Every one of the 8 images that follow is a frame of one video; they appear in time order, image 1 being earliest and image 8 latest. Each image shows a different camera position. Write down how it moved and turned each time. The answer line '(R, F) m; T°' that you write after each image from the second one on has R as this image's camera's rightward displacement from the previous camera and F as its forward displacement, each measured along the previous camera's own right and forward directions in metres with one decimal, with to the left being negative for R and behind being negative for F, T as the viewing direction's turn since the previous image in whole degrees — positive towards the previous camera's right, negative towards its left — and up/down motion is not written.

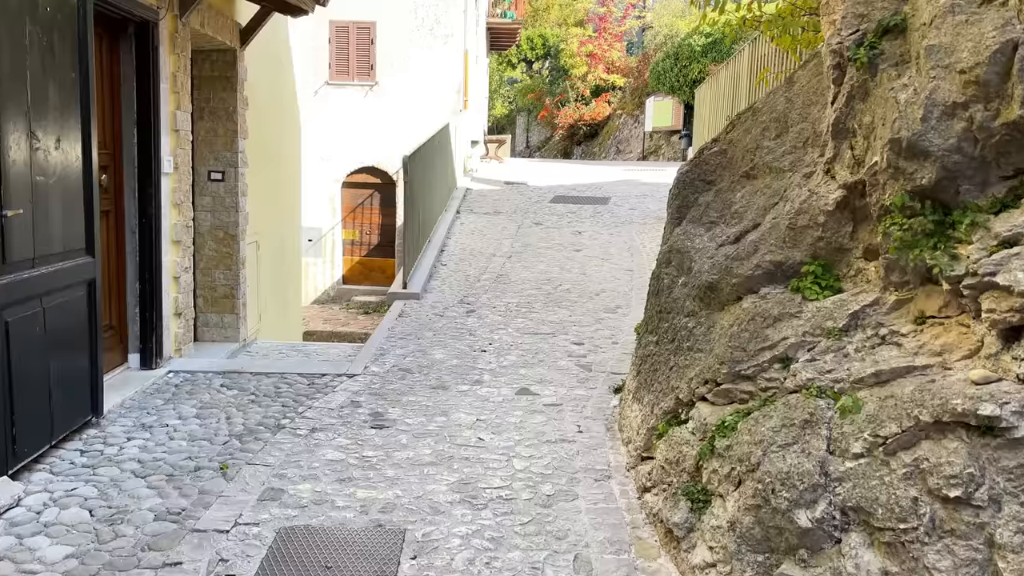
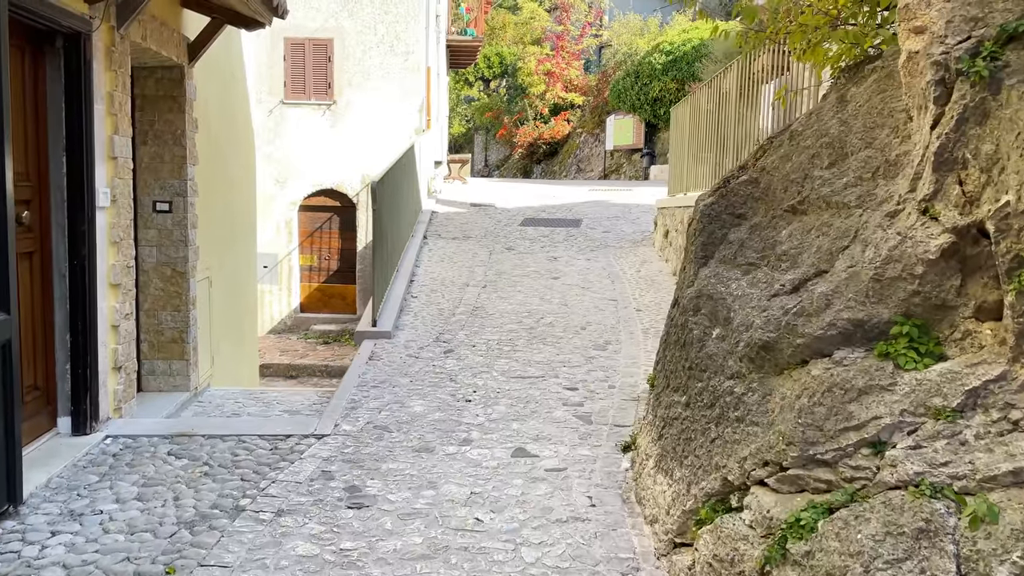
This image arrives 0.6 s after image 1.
(-0.2, +0.5) m; +3°
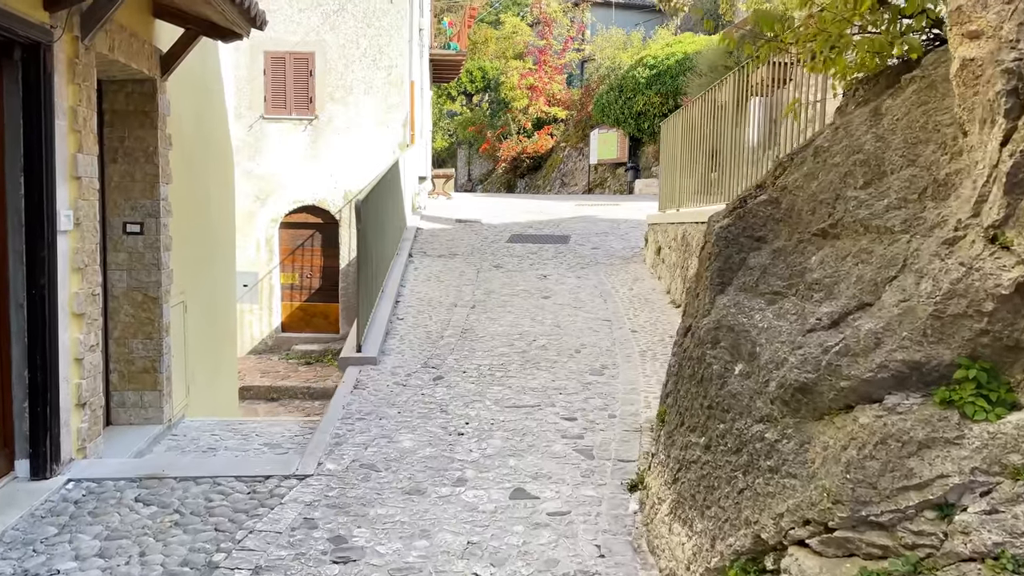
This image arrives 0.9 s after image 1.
(-0.1, +0.3) m; +1°
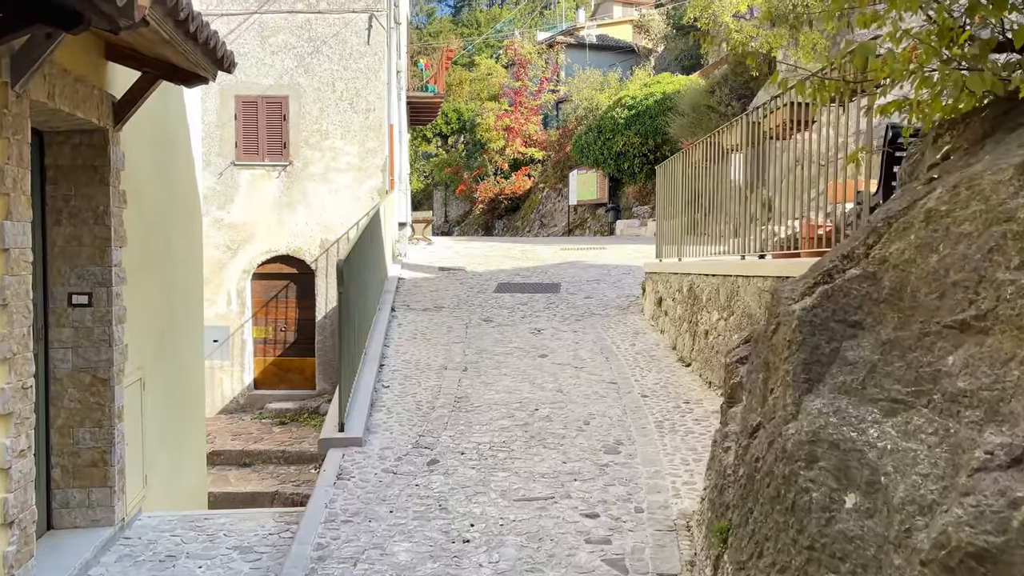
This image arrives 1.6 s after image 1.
(-0.2, +0.6) m; +2°
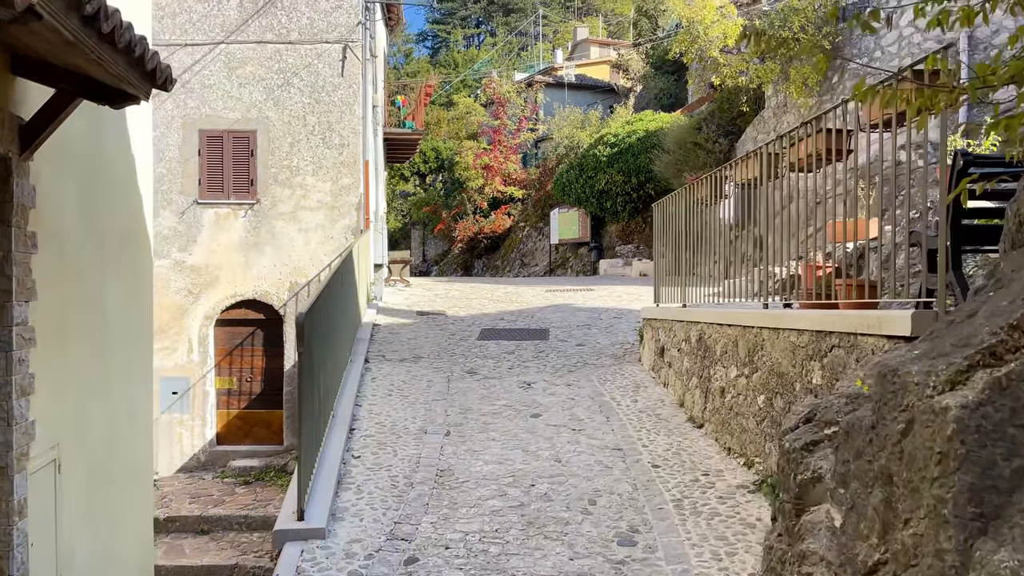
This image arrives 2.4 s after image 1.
(-0.1, +0.8) m; +2°
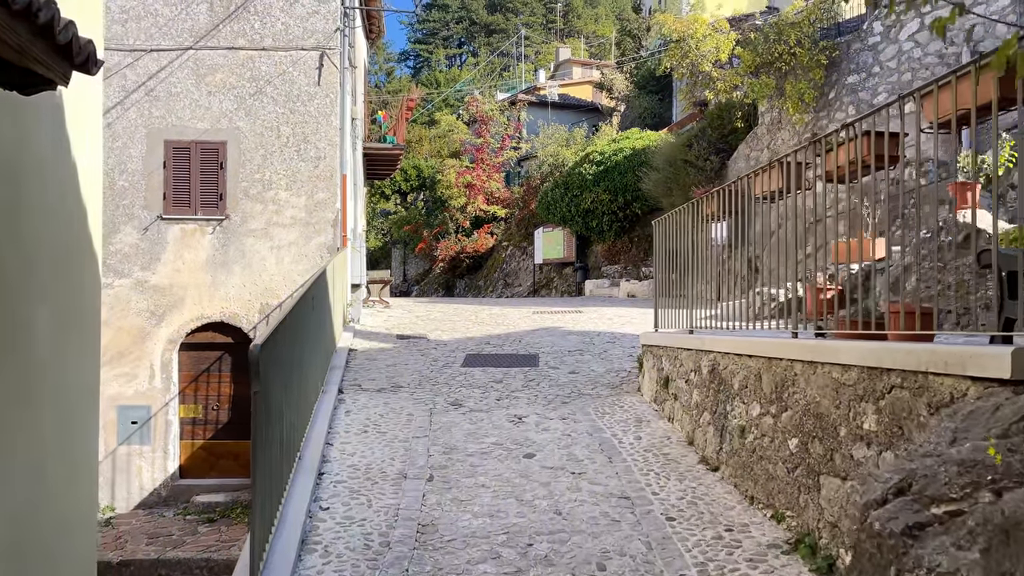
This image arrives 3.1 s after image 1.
(-0.1, +0.7) m; +1°
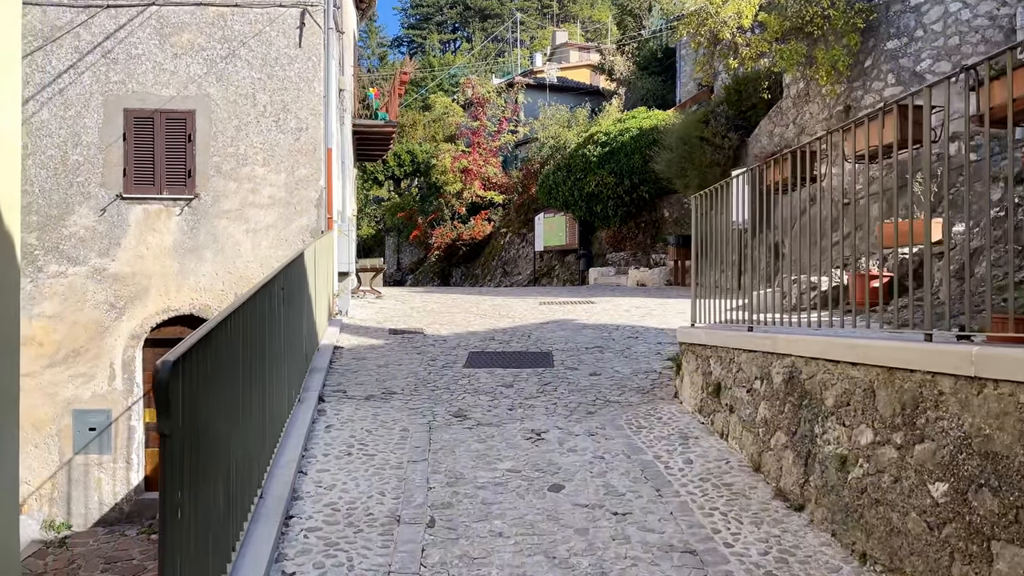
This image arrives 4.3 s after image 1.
(-0.2, +1.2) m; 0°
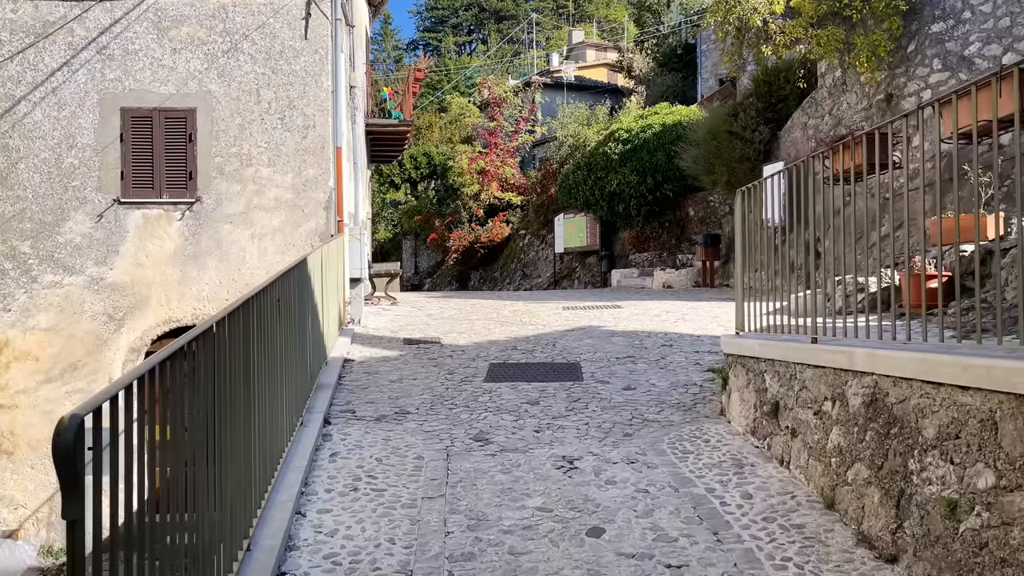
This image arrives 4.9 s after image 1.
(-0.1, +0.7) m; -1°
